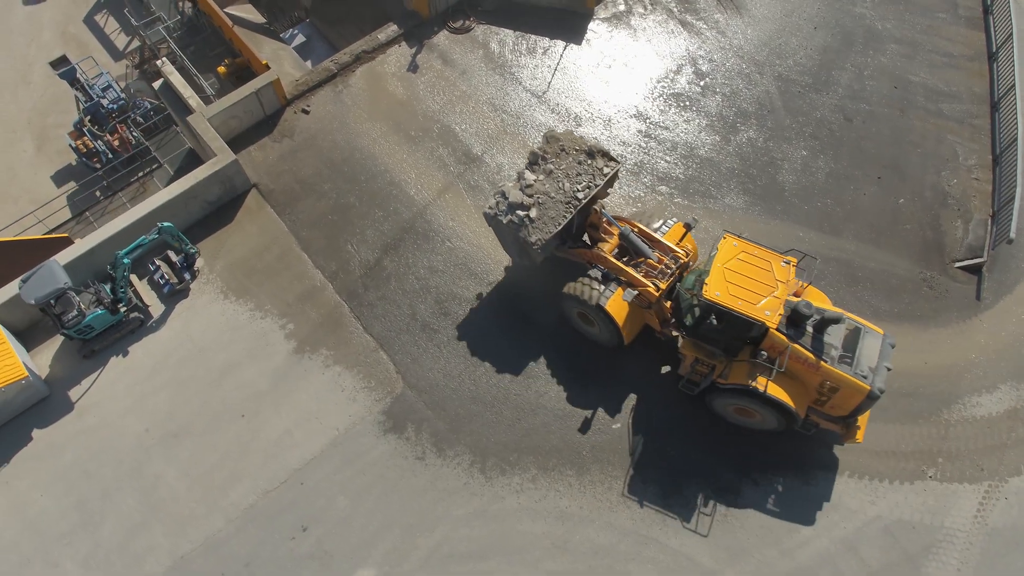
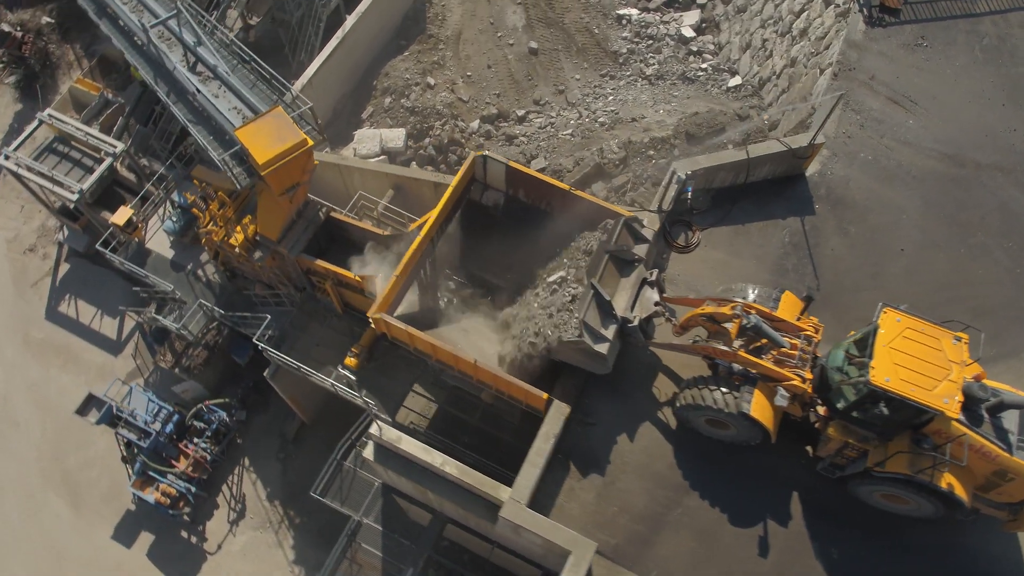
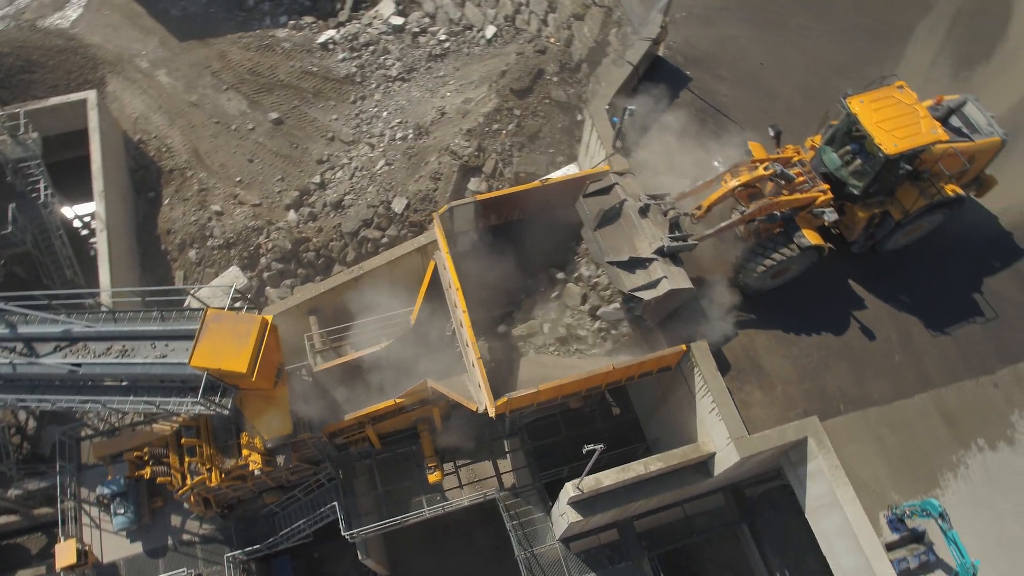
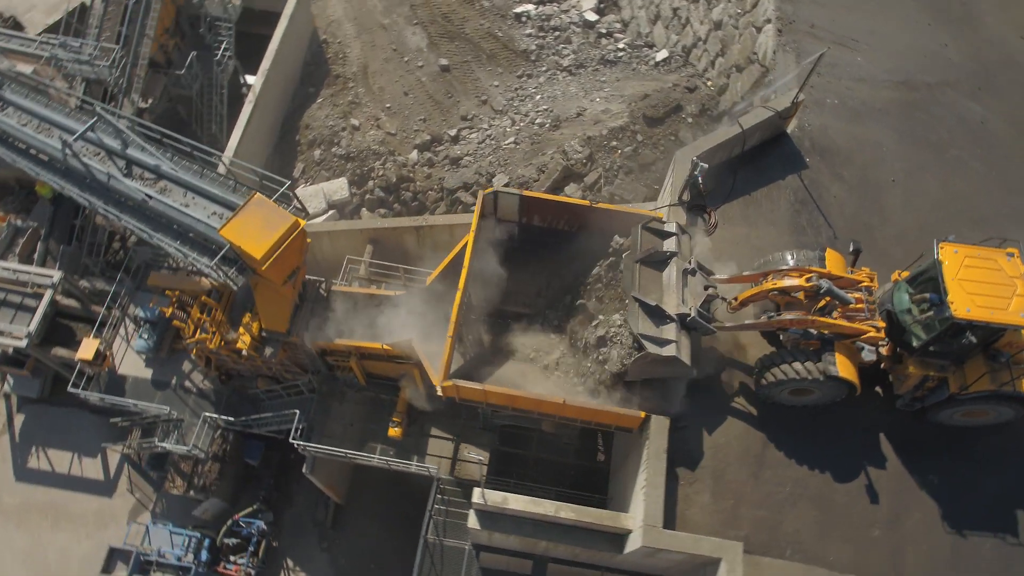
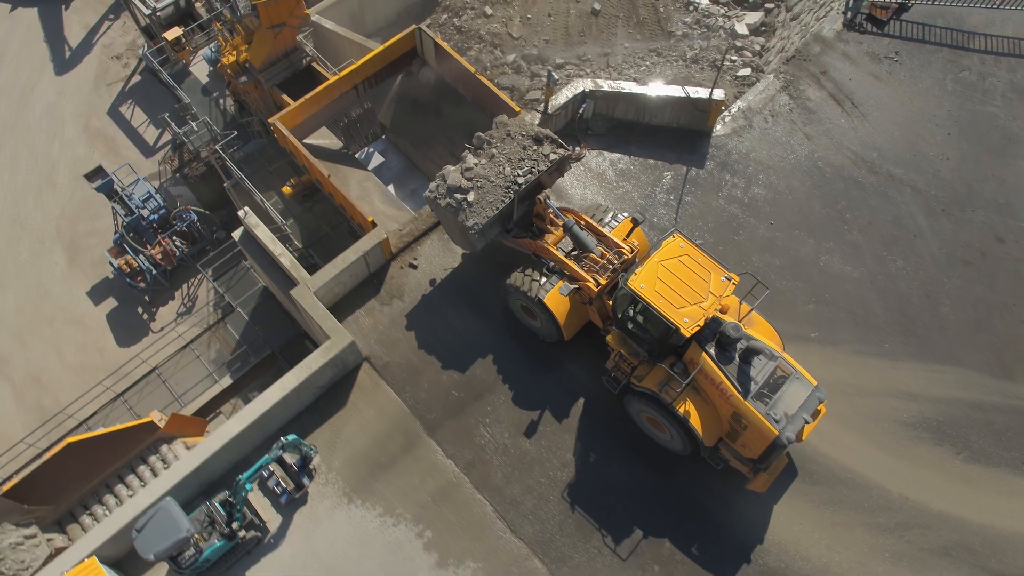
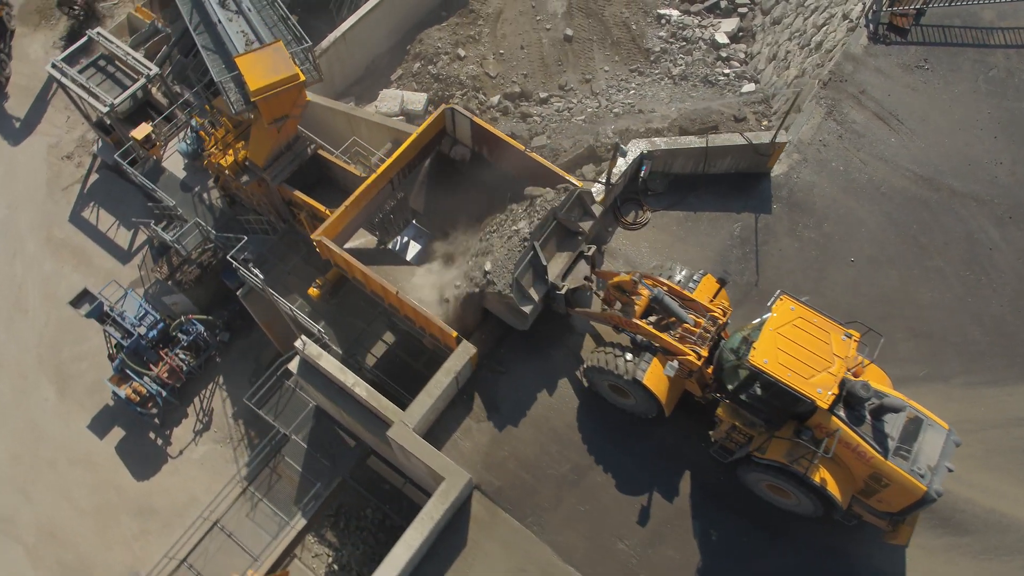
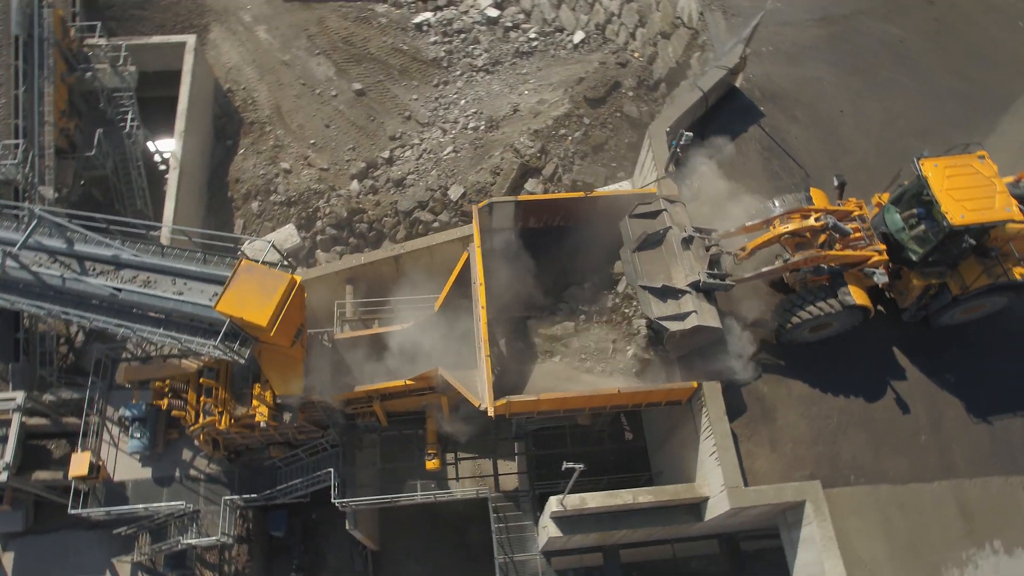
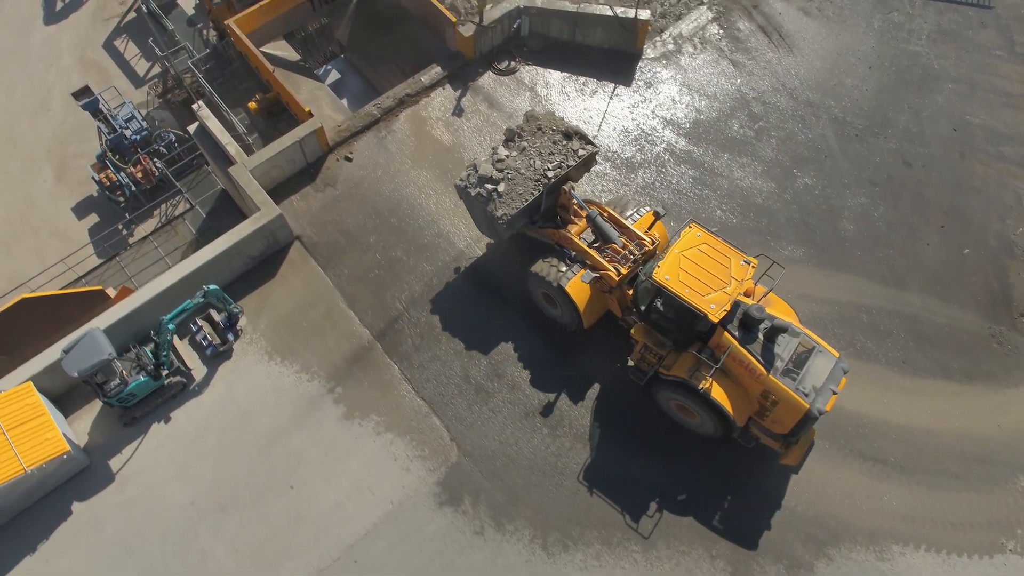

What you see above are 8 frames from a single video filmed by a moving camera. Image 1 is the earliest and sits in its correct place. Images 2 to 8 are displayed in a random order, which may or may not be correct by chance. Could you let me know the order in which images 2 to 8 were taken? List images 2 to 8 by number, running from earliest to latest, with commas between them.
8, 5, 6, 2, 4, 7, 3
